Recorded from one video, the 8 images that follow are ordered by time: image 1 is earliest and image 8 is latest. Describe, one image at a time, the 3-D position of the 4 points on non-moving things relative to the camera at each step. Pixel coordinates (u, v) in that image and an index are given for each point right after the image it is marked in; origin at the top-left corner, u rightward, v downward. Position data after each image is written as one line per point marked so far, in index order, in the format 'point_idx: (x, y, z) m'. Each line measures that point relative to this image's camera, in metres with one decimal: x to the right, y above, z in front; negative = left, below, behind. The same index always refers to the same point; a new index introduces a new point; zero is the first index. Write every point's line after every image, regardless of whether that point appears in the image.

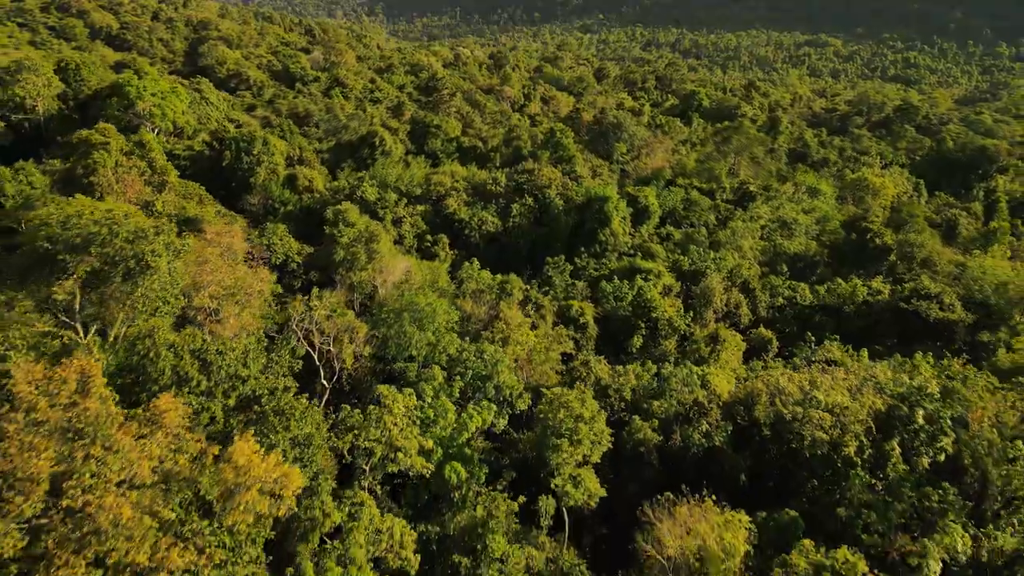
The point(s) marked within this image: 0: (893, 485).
0: (+7.7, -3.9, +14.4) m
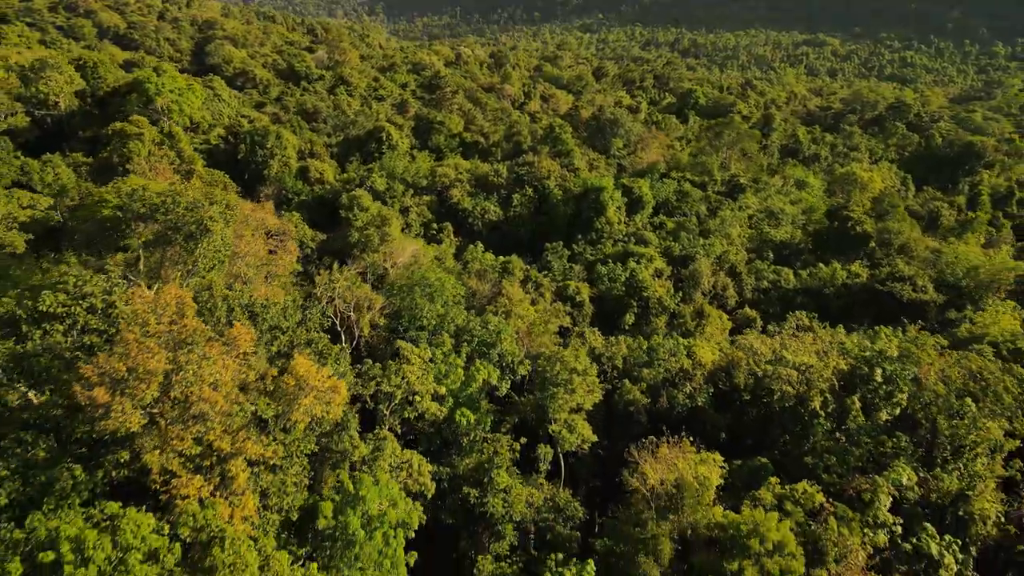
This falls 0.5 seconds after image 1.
0: (+7.7, -3.3, +16.2) m
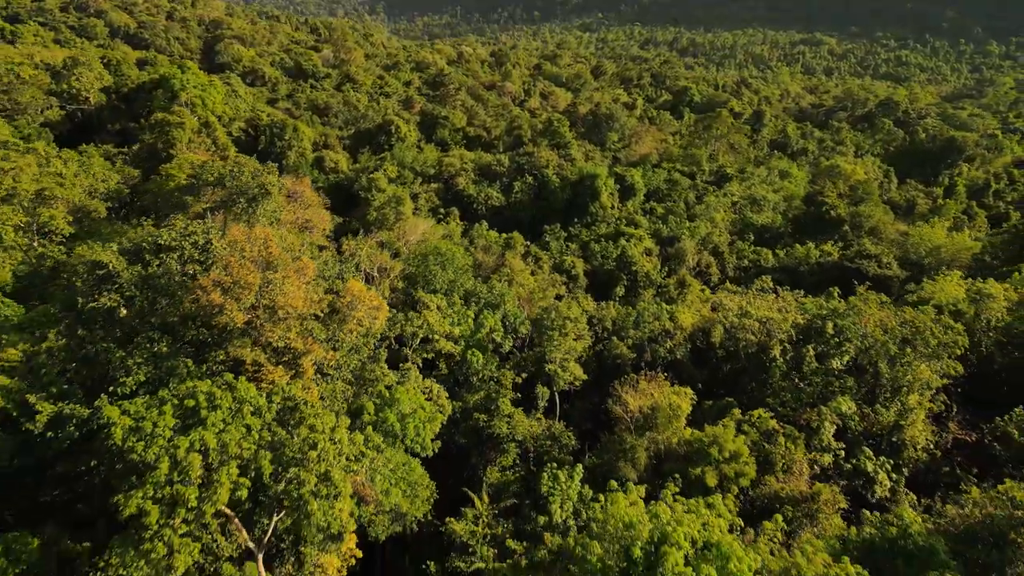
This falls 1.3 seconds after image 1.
0: (+7.8, -2.3, +18.9) m
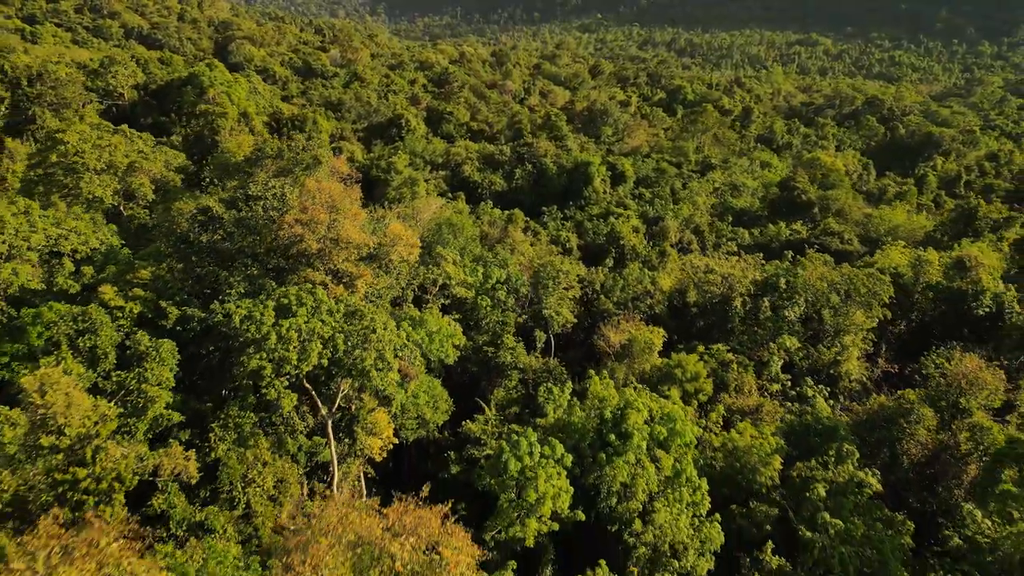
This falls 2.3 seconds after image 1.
0: (+7.9, -1.0, +22.5) m
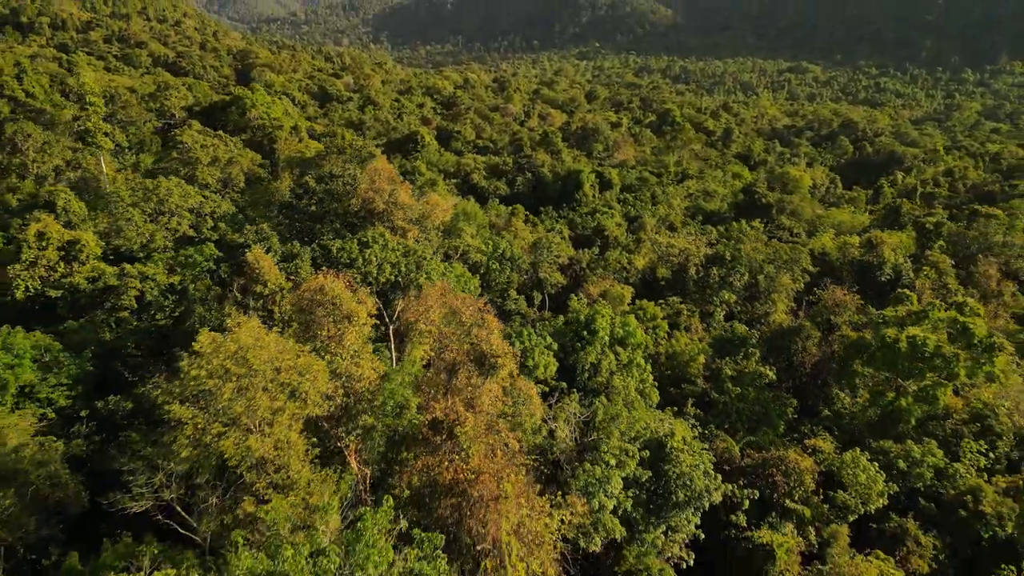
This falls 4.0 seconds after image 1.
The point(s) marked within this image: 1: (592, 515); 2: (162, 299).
0: (+8.0, +0.2, +28.8) m
1: (+1.4, -4.0, +12.5) m
2: (-8.1, -0.3, +16.6) m
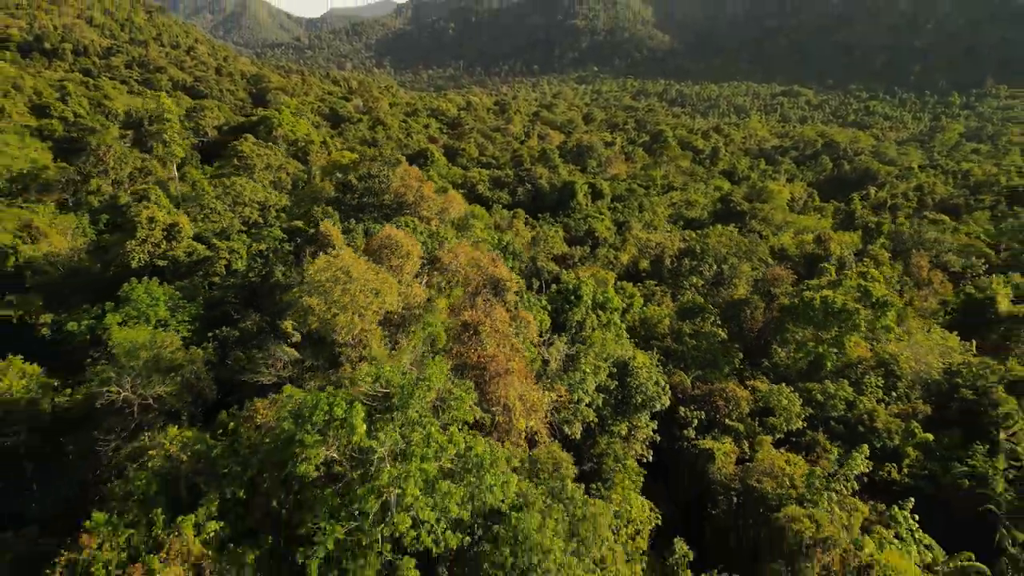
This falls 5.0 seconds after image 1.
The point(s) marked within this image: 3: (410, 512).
0: (+8.1, +0.7, +34.0) m
1: (+1.5, -2.9, +17.6) m
2: (-8.0, +0.7, +21.7) m
3: (-1.6, -3.6, +11.4) m
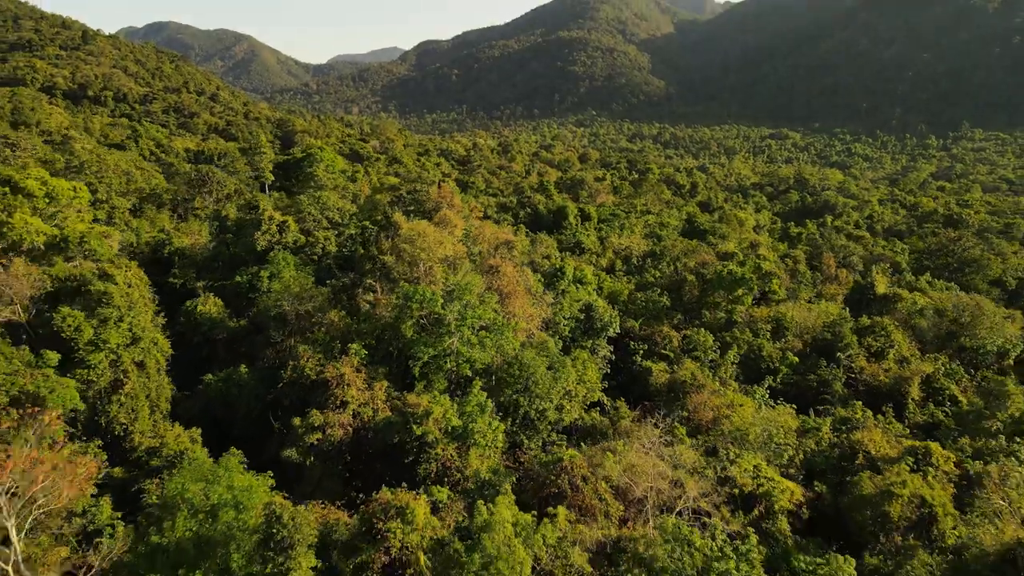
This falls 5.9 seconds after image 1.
0: (+8.4, +1.2, +44.6) m
1: (+1.7, -1.5, +28.0) m
2: (-7.8, +1.9, +32.4) m
3: (-1.4, -1.9, +21.8) m
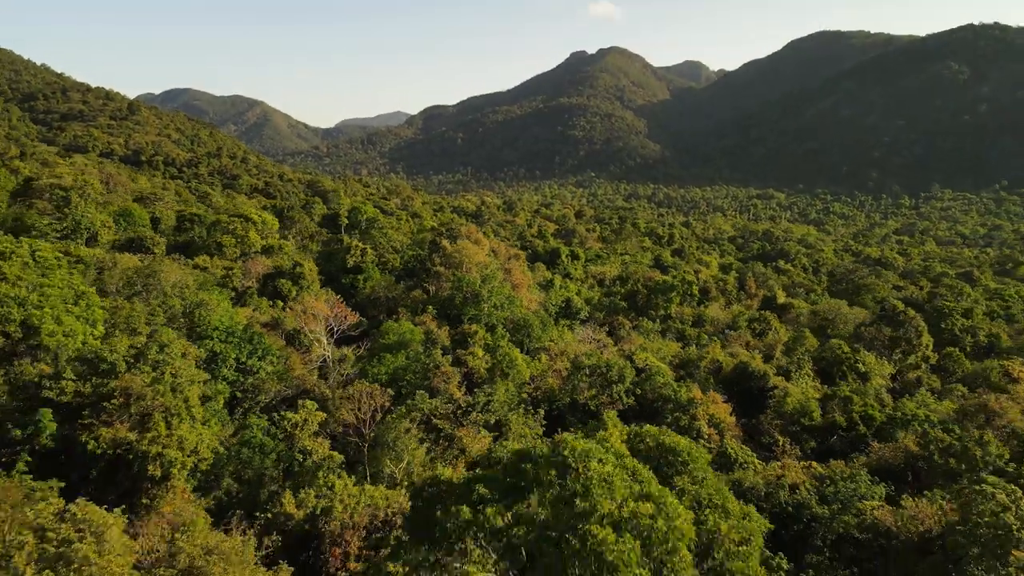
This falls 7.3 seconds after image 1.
0: (+8.9, 0.0, +61.0) m
1: (+2.2, -1.3, +44.3) m
2: (-7.4, +1.7, +48.9) m
3: (-1.0, -1.2, +38.0) m
